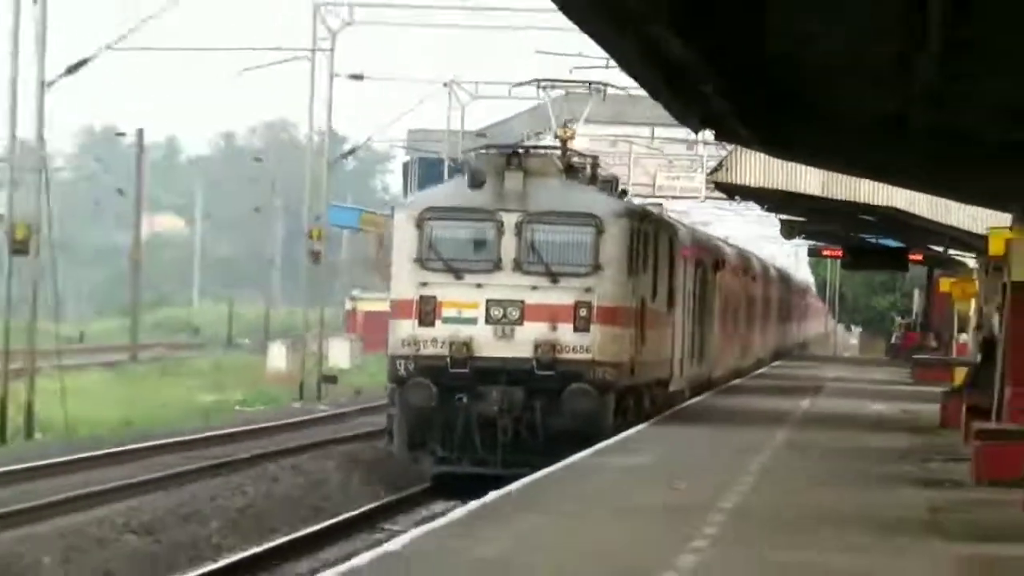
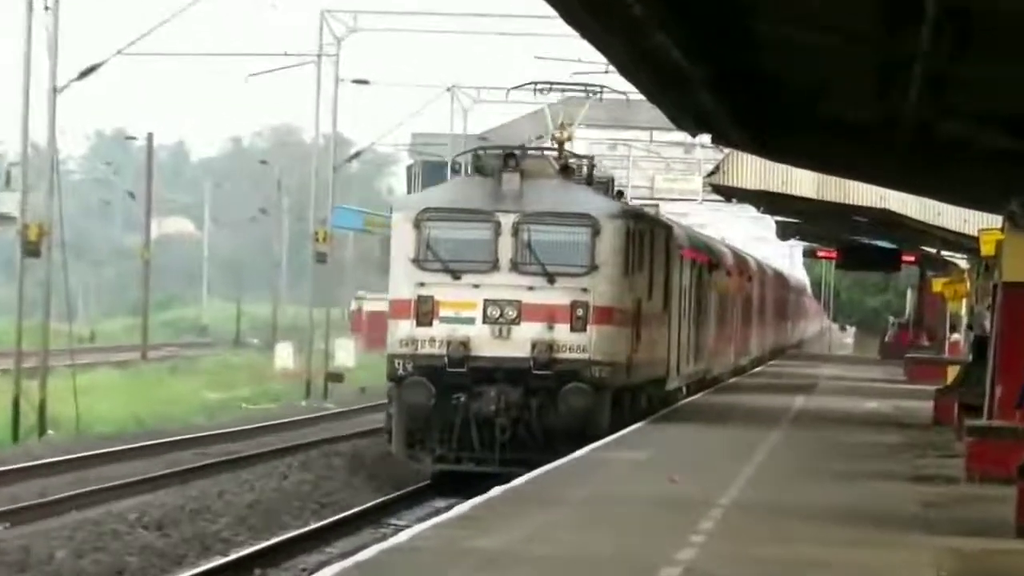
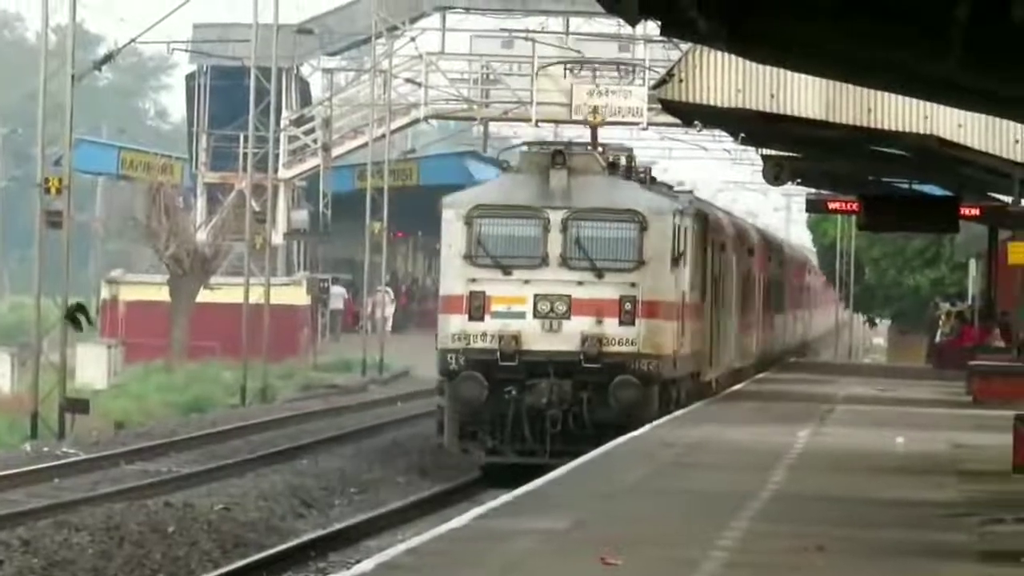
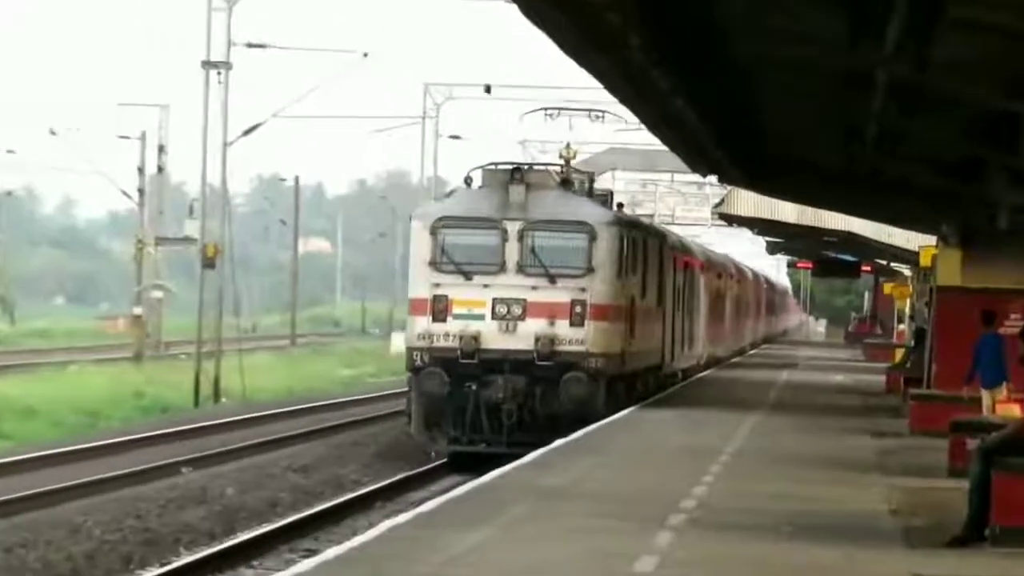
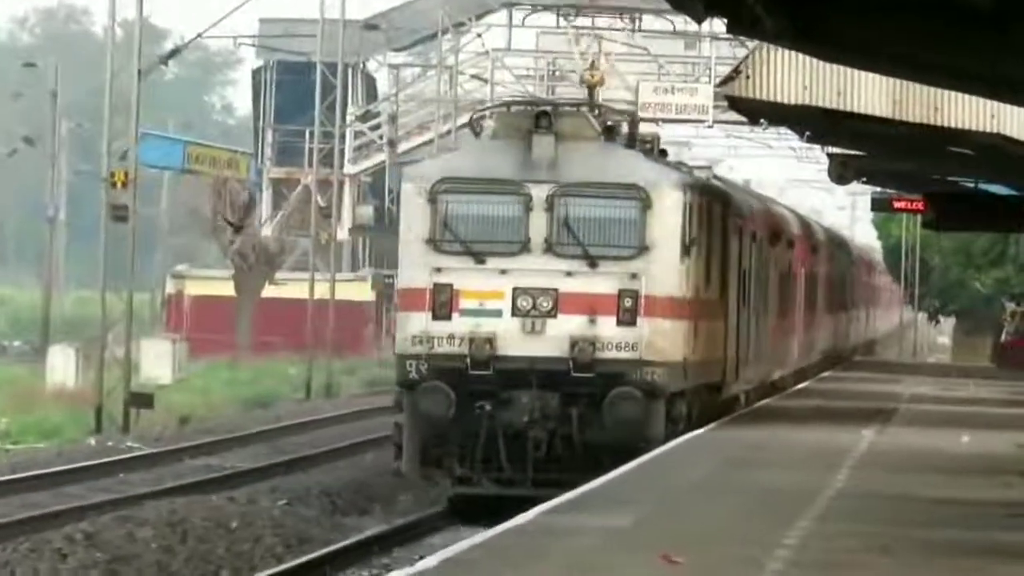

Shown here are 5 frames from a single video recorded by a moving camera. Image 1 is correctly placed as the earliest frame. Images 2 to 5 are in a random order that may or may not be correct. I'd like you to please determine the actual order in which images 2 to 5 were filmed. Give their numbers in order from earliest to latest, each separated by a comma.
4, 2, 5, 3
